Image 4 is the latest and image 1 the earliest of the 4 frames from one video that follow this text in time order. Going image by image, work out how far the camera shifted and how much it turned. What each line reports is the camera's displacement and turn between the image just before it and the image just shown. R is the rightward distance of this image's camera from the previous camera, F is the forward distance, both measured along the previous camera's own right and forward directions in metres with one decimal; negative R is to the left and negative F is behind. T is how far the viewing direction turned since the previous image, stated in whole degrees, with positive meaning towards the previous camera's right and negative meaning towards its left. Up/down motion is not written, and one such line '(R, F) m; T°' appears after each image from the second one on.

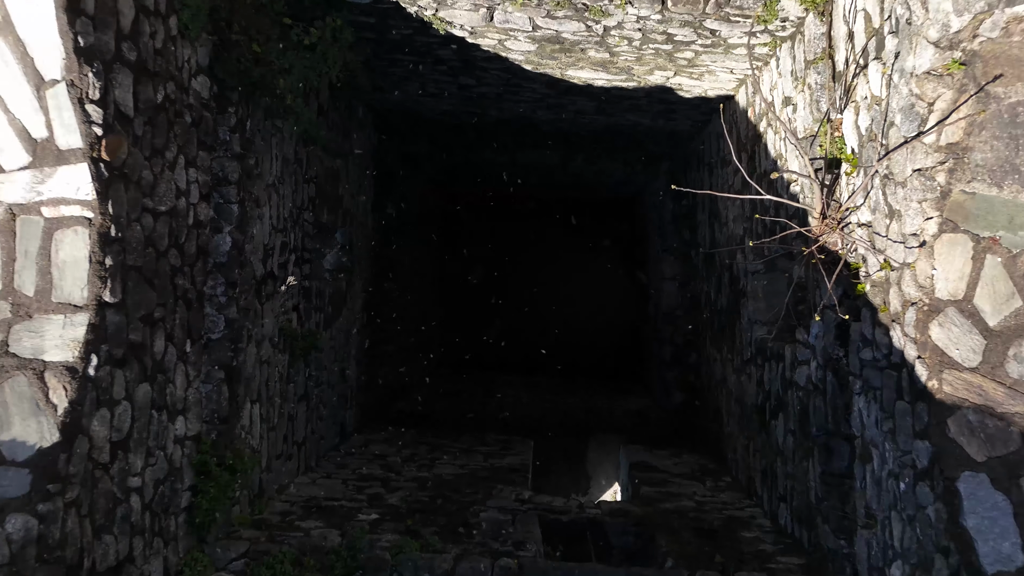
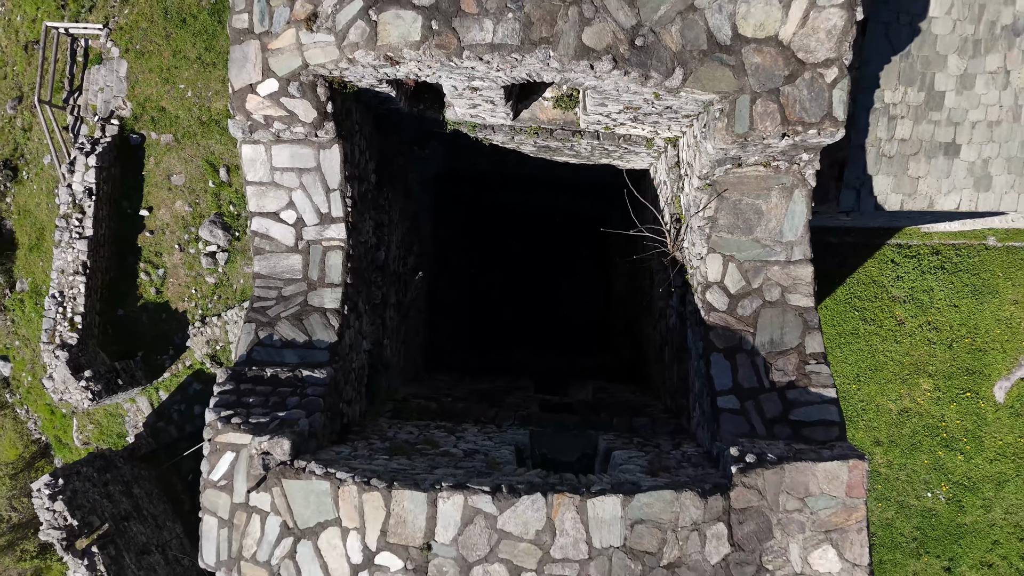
(-0.1, -2.0) m; 0°
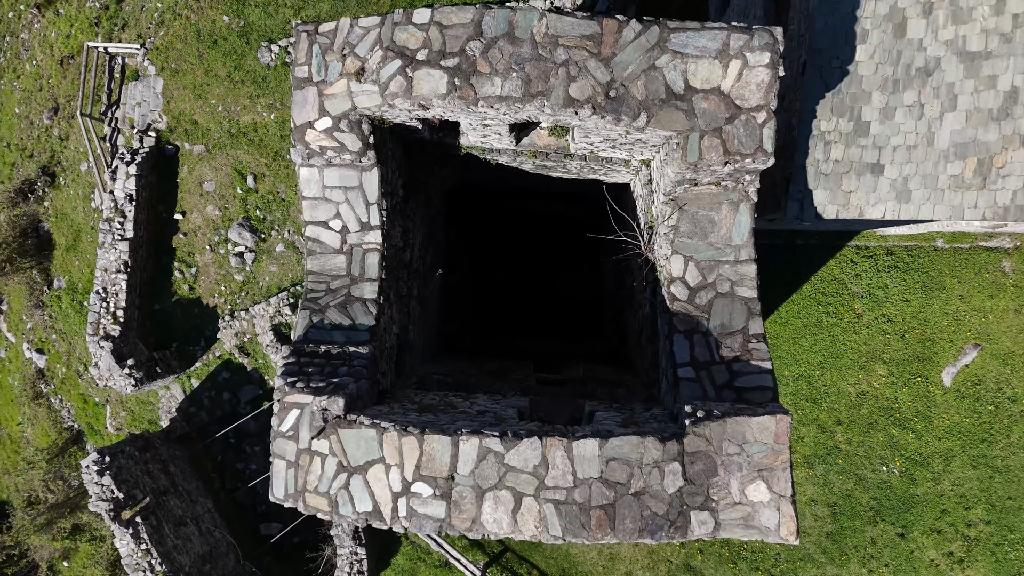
(0.0, -0.9) m; 0°
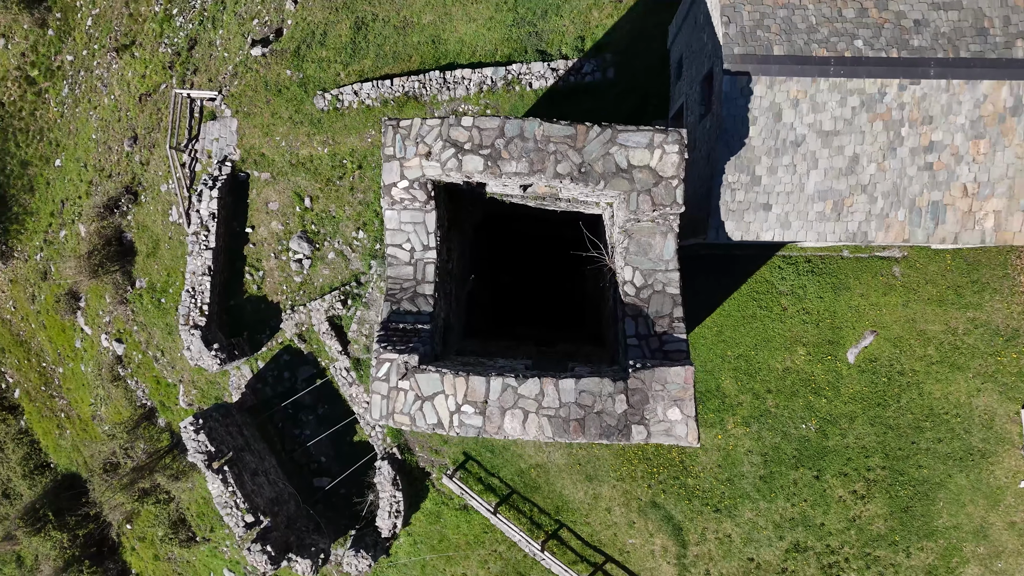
(-0.1, -2.4) m; 0°
